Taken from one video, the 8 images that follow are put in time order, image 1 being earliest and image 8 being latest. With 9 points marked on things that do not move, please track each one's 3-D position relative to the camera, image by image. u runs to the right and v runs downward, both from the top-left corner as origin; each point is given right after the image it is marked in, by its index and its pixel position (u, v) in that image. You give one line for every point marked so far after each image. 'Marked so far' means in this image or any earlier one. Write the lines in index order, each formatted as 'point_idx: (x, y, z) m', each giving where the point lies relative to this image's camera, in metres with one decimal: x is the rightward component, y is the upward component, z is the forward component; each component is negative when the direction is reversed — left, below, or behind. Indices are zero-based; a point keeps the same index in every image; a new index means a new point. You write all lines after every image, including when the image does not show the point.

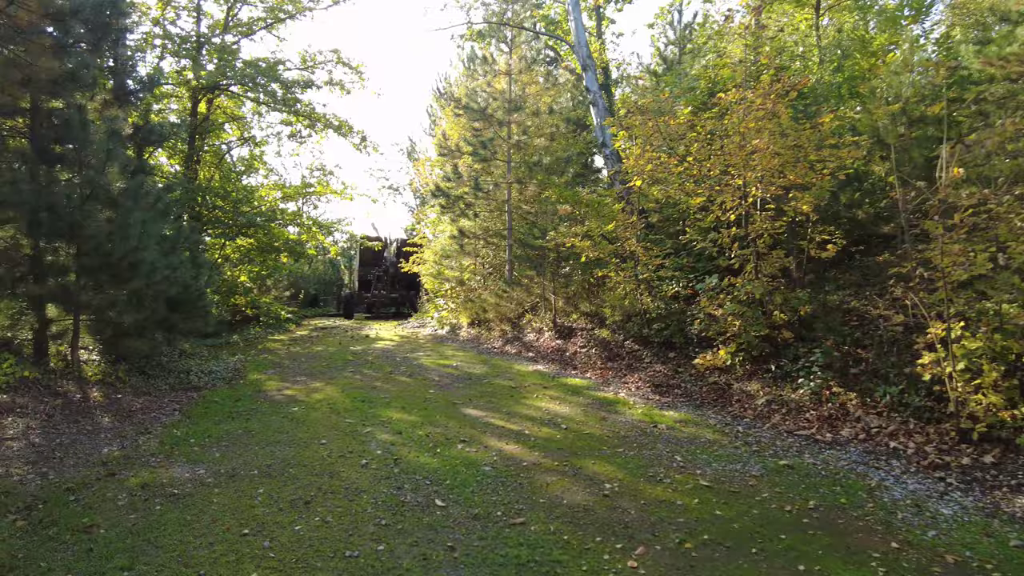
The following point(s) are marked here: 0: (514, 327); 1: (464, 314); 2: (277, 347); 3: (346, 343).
0: (0.0, -0.7, +12.1) m
1: (-1.0, -0.6, +13.5) m
2: (-4.3, -1.1, +11.8) m
3: (-3.2, -1.1, +12.3) m
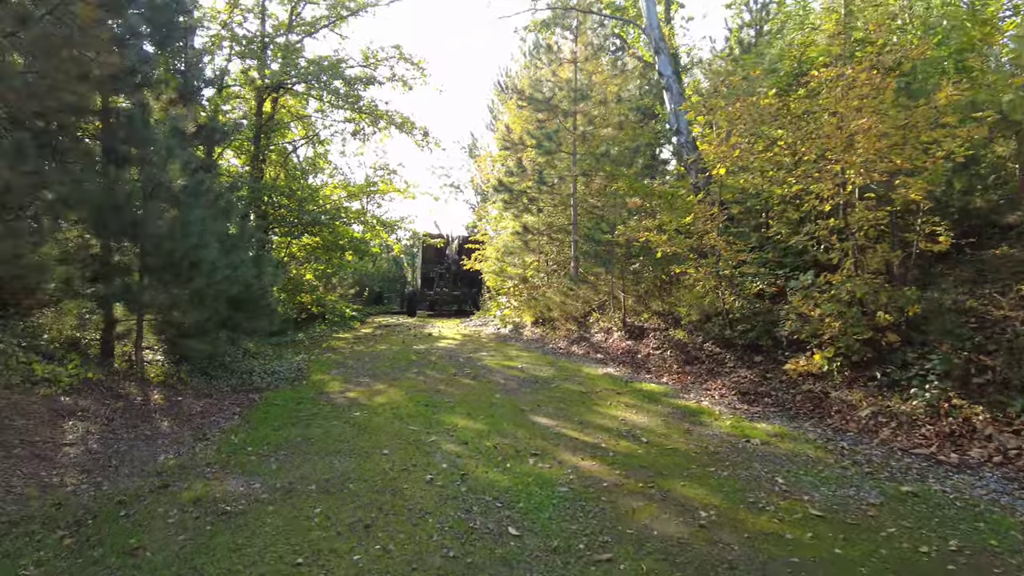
0: (+1.3, -0.7, +11.6) m
1: (+0.3, -0.5, +13.1) m
2: (-3.1, -1.0, +11.7) m
3: (-1.9, -1.0, +12.1) m
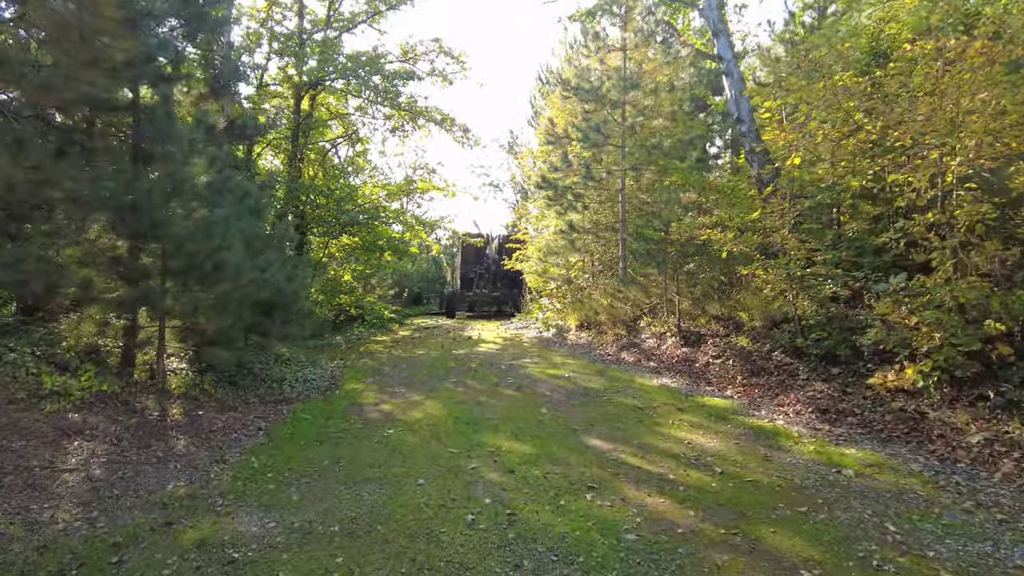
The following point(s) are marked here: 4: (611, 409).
0: (+2.0, -0.7, +10.9) m
1: (+1.2, -0.5, +12.4) m
2: (-2.3, -1.1, +11.2) m
3: (-1.2, -1.0, +11.6) m
4: (+1.0, -1.2, +6.3) m
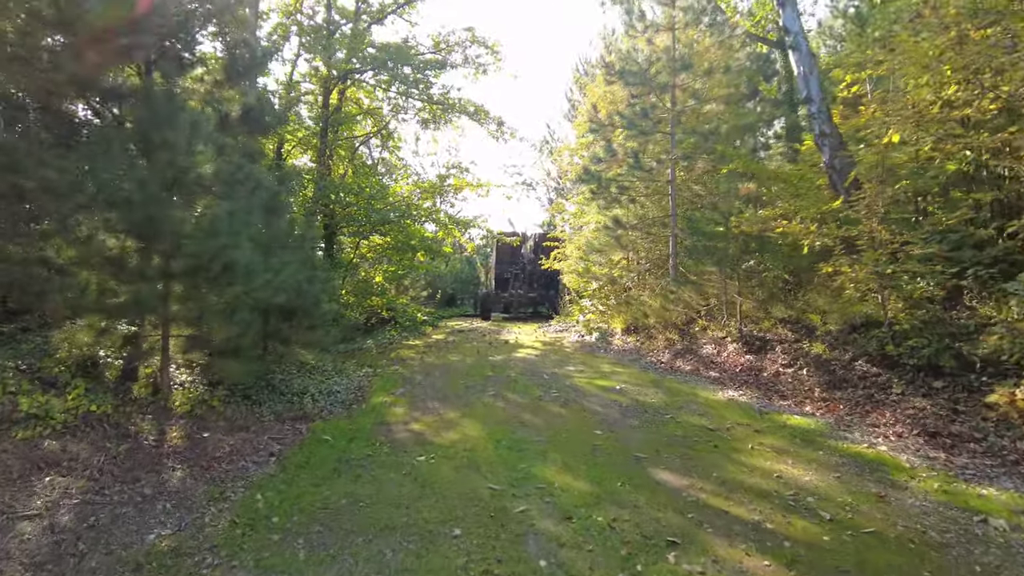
0: (+2.7, -0.7, +10.0) m
1: (+1.9, -0.5, +11.5) m
2: (-1.7, -1.1, +10.5) m
3: (-0.5, -1.1, +10.8) m
4: (+1.4, -1.2, +5.4) m
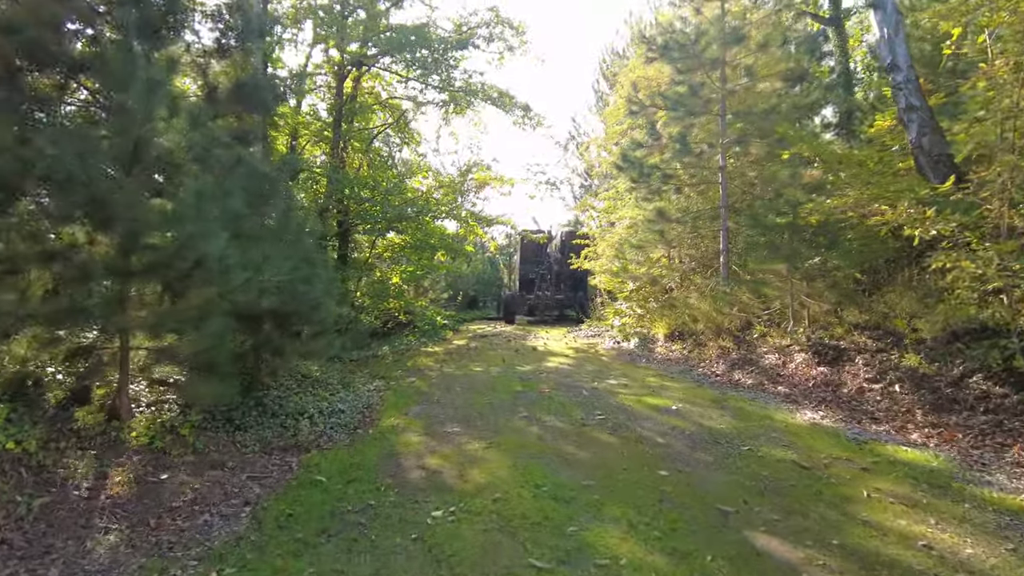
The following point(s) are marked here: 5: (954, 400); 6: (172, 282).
0: (+3.1, -0.8, +8.8) m
1: (+2.4, -0.6, +10.4) m
2: (-1.2, -1.1, +9.4) m
3: (0.0, -1.1, +9.7) m
4: (+1.6, -1.2, +4.2) m
5: (+3.8, -1.0, +5.5) m
6: (-2.2, 0.0, +4.1) m
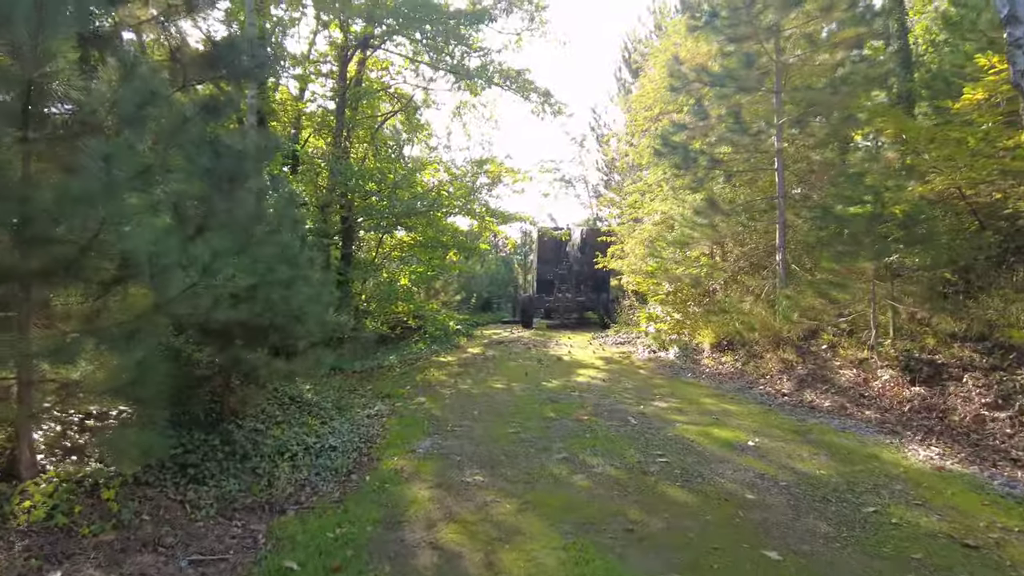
0: (+3.4, -0.8, +7.5) m
1: (+2.7, -0.6, +9.1) m
2: (-0.9, -1.2, +8.2) m
3: (+0.3, -1.1, +8.5) m
4: (+1.9, -1.2, +3.0) m
5: (+4.0, -1.0, +4.2) m
6: (-2.0, 0.0, +2.9) m
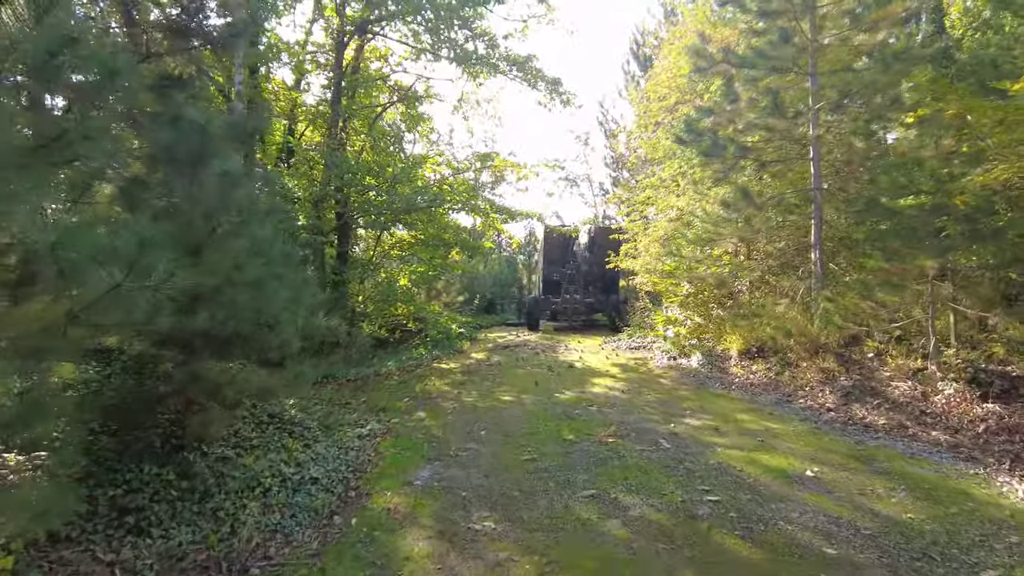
0: (+3.5, -0.8, +6.7) m
1: (+2.8, -0.6, +8.4) m
2: (-0.8, -1.2, +7.5) m
3: (+0.4, -1.1, +7.8) m
4: (+2.0, -1.3, +2.2) m
5: (+4.1, -1.0, +3.4) m
6: (-1.9, 0.0, +2.2) m
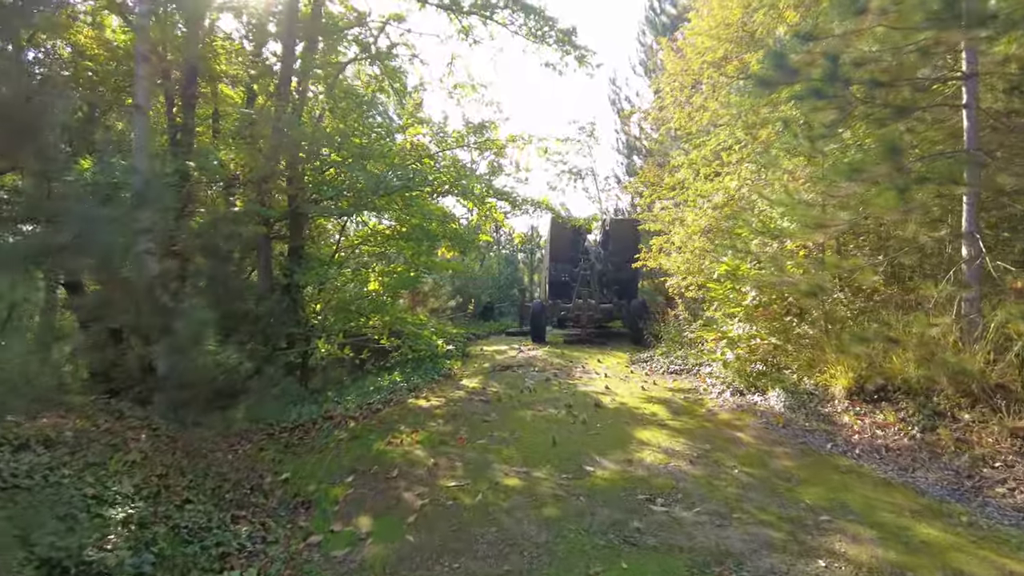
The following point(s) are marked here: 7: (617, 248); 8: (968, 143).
0: (+3.5, -0.9, +4.2) m
1: (+2.9, -0.7, +5.8) m
2: (-0.8, -1.3, +4.9) m
3: (+0.5, -1.2, +5.2) m
4: (+2.0, -1.4, -0.3) m
5: (+4.2, -1.1, +0.9) m
6: (-1.8, -0.1, -0.4) m
7: (+2.2, +0.8, +13.8) m
8: (+3.5, +1.2, +4.8) m
